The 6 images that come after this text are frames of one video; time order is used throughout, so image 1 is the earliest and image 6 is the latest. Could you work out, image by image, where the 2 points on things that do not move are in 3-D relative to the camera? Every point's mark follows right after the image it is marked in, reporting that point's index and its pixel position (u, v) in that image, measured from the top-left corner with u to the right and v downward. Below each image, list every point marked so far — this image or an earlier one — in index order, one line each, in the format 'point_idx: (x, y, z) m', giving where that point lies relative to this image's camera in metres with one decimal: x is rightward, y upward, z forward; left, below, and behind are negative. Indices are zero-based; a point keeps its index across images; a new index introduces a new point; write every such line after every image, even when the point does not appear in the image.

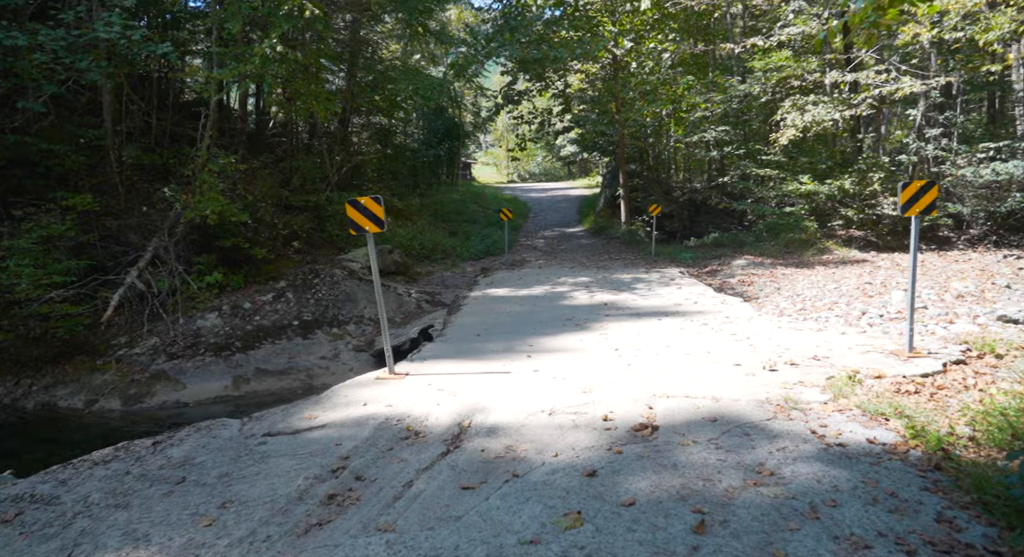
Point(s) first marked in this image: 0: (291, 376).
0: (-3.7, -1.7, +10.5) m
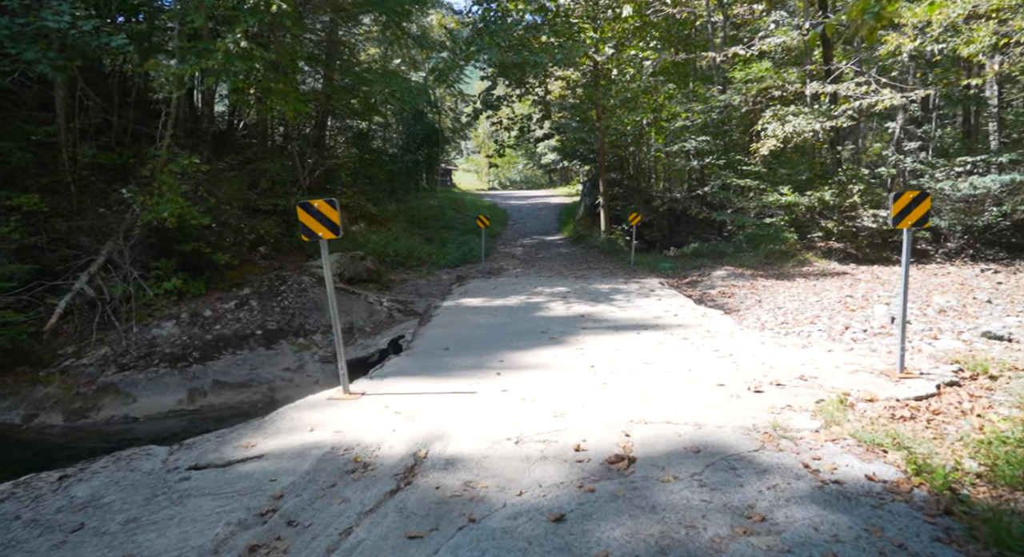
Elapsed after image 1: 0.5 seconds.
0: (-4.2, -1.8, +10.0) m
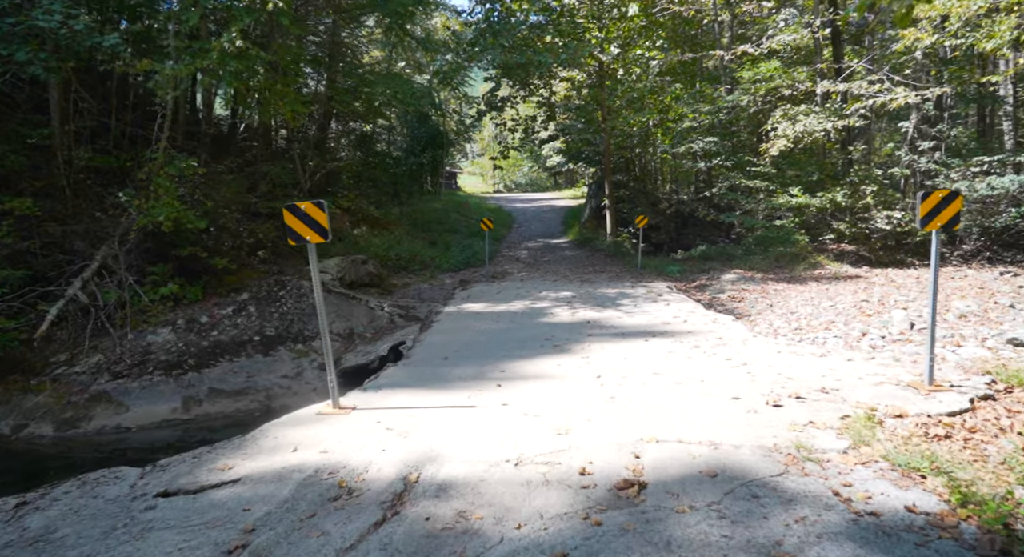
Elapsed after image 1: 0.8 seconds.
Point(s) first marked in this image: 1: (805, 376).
0: (-4.1, -1.9, +9.7) m
1: (+2.6, -0.9, +5.5) m
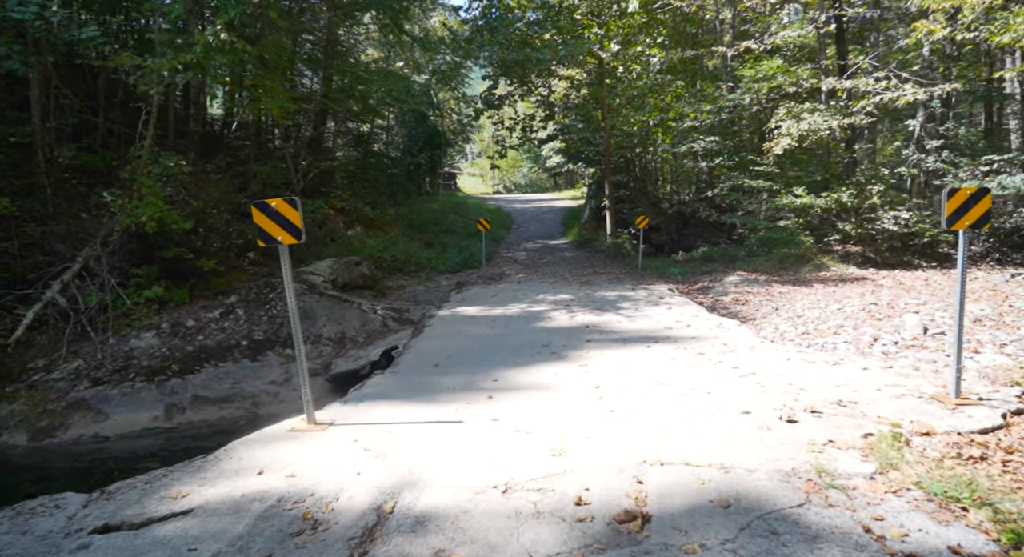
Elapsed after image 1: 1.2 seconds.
0: (-4.2, -1.9, +9.3) m
1: (+2.5, -0.9, +5.1) m
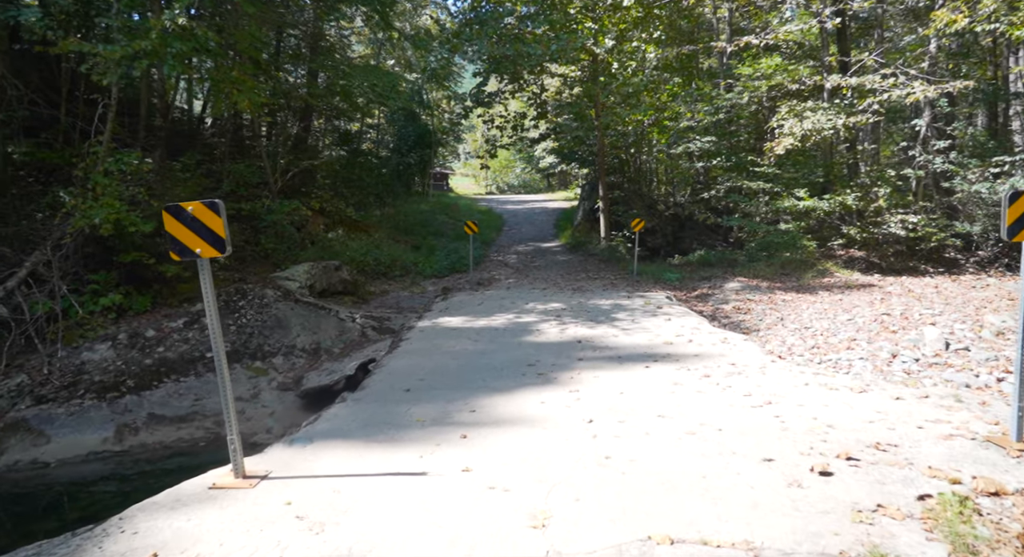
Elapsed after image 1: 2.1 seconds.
0: (-4.4, -2.0, +8.5) m
1: (+2.4, -1.0, +4.4) m
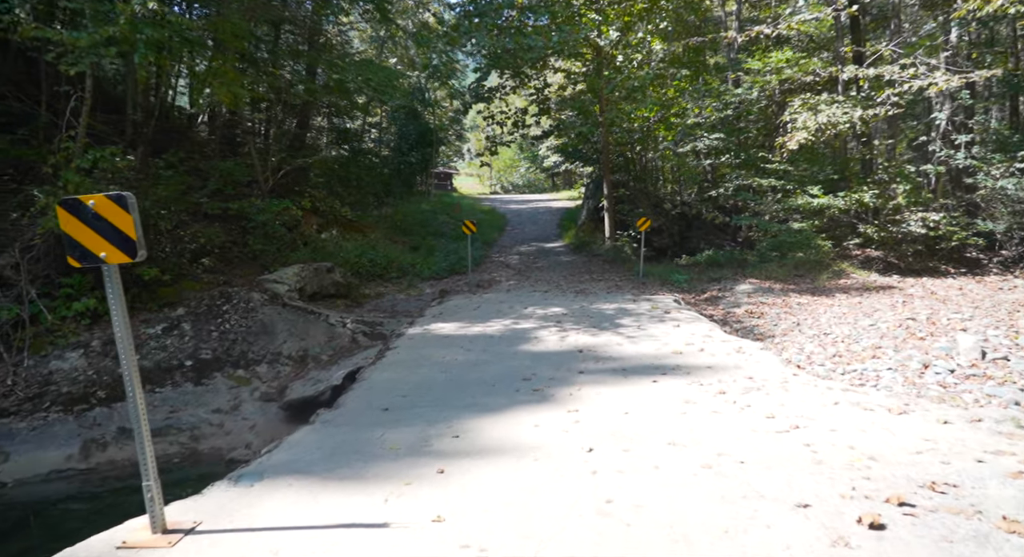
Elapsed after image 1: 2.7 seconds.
0: (-4.4, -2.1, +7.9) m
1: (+2.3, -1.0, +3.7) m
